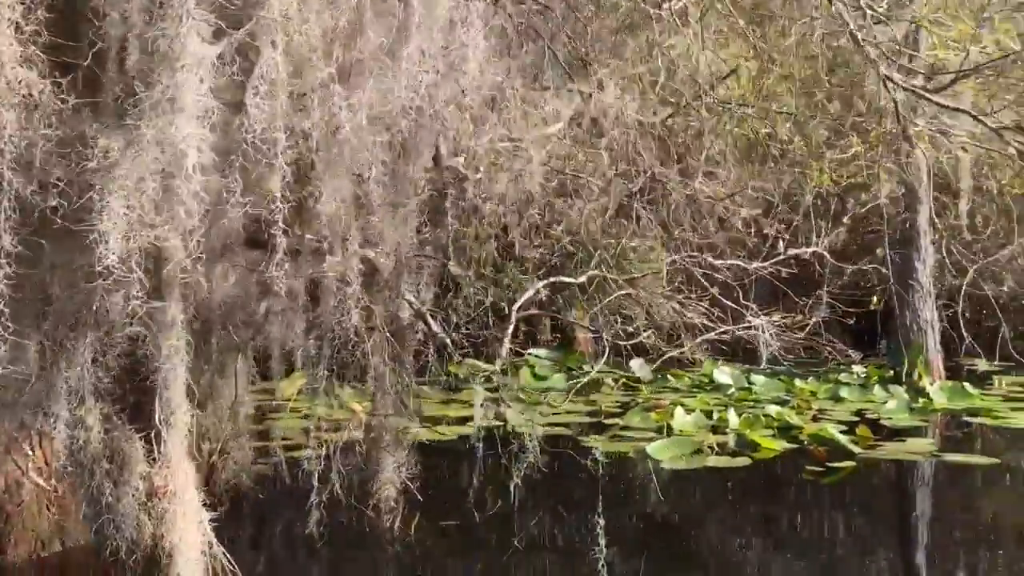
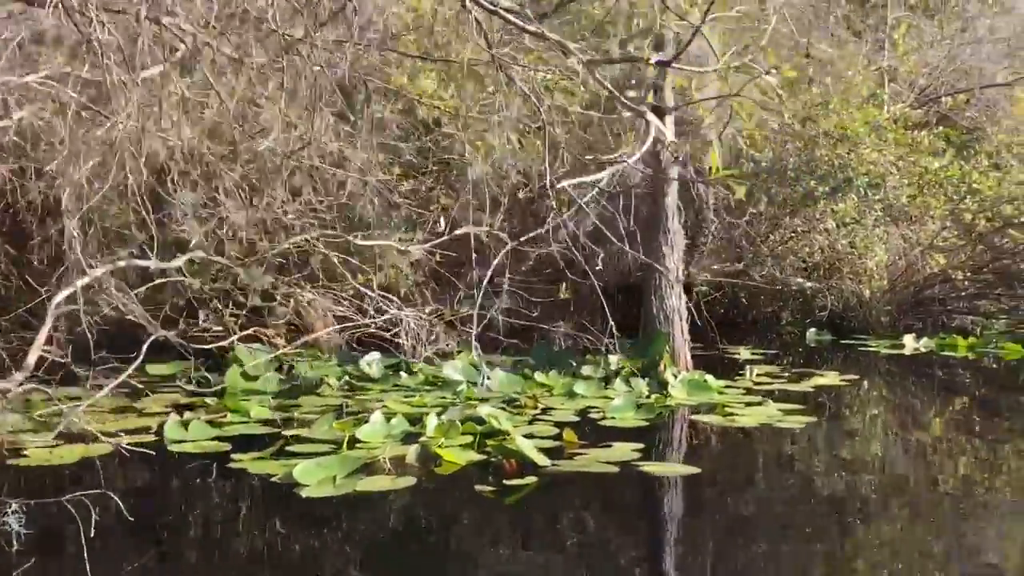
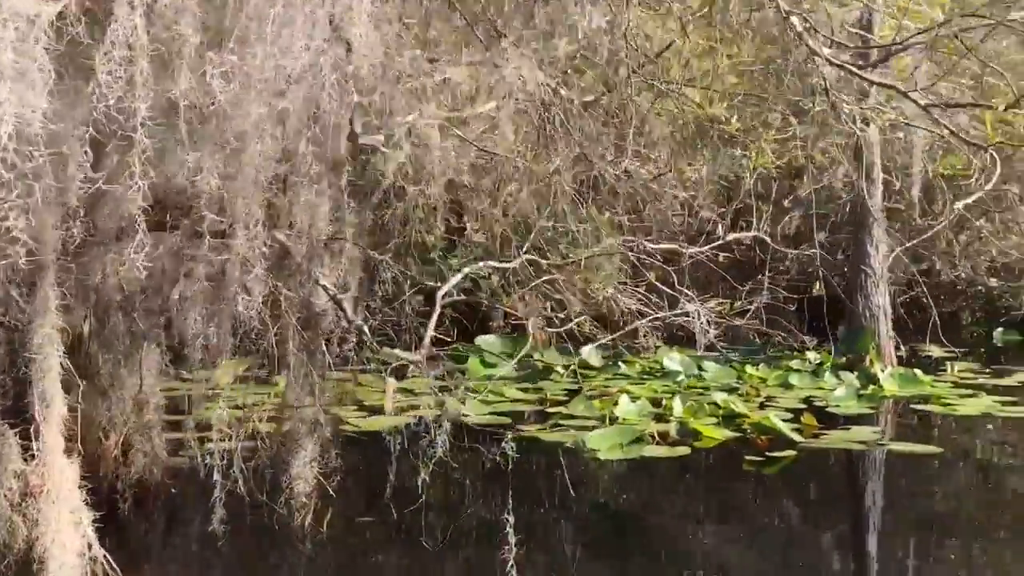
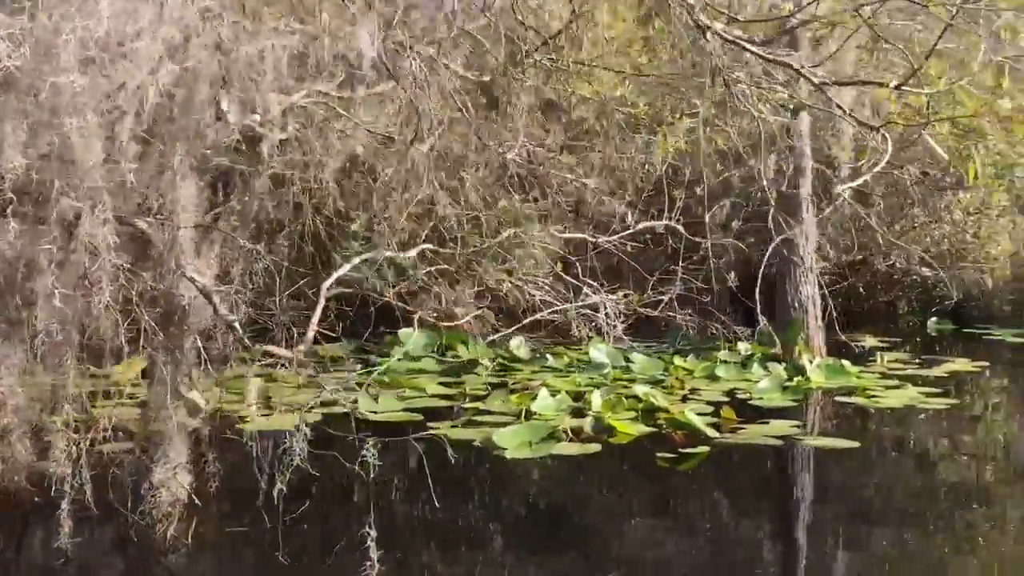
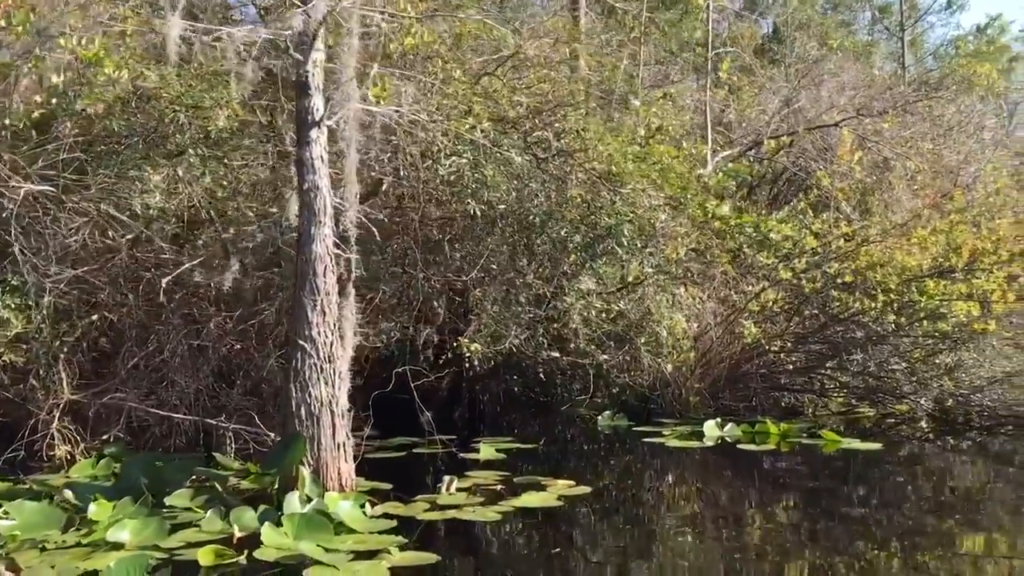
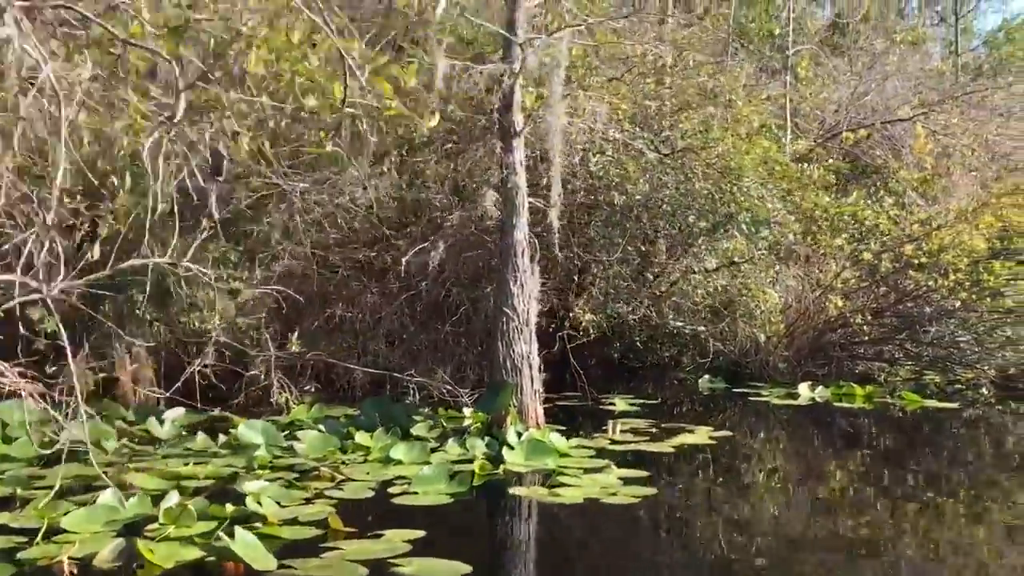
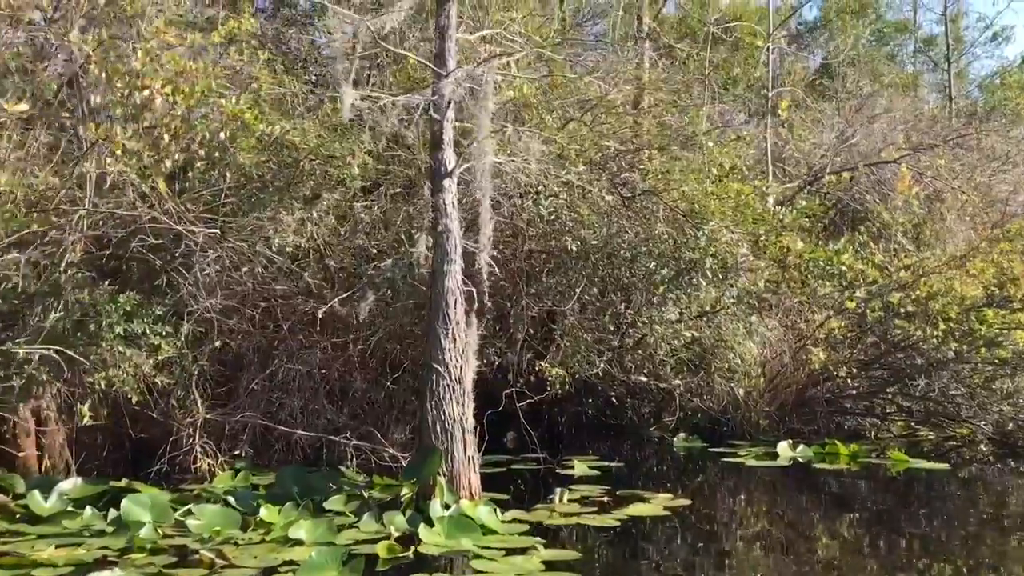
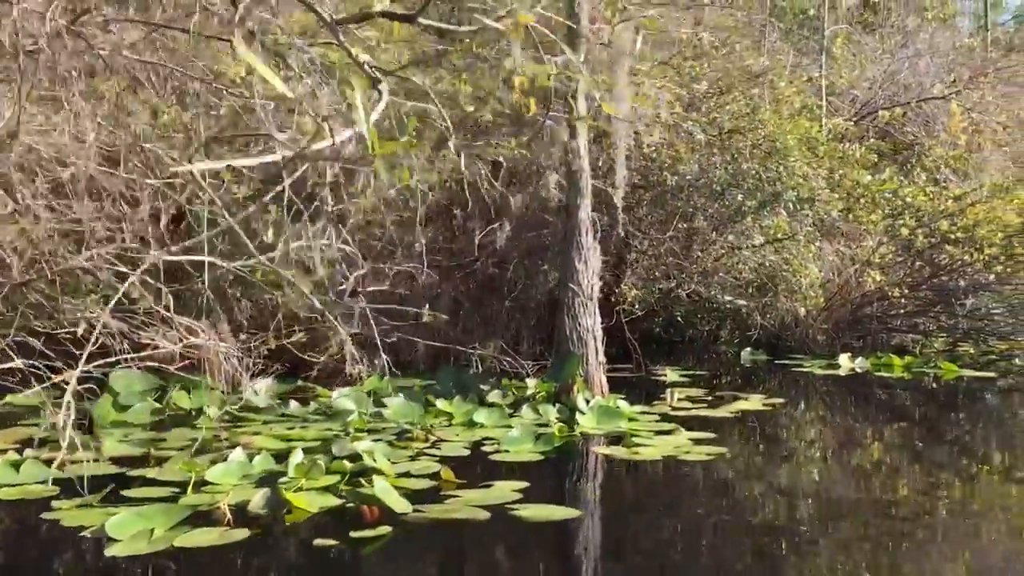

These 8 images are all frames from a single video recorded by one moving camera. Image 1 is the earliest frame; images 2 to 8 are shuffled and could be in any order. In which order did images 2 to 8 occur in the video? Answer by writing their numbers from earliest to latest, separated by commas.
3, 4, 2, 8, 6, 7, 5
